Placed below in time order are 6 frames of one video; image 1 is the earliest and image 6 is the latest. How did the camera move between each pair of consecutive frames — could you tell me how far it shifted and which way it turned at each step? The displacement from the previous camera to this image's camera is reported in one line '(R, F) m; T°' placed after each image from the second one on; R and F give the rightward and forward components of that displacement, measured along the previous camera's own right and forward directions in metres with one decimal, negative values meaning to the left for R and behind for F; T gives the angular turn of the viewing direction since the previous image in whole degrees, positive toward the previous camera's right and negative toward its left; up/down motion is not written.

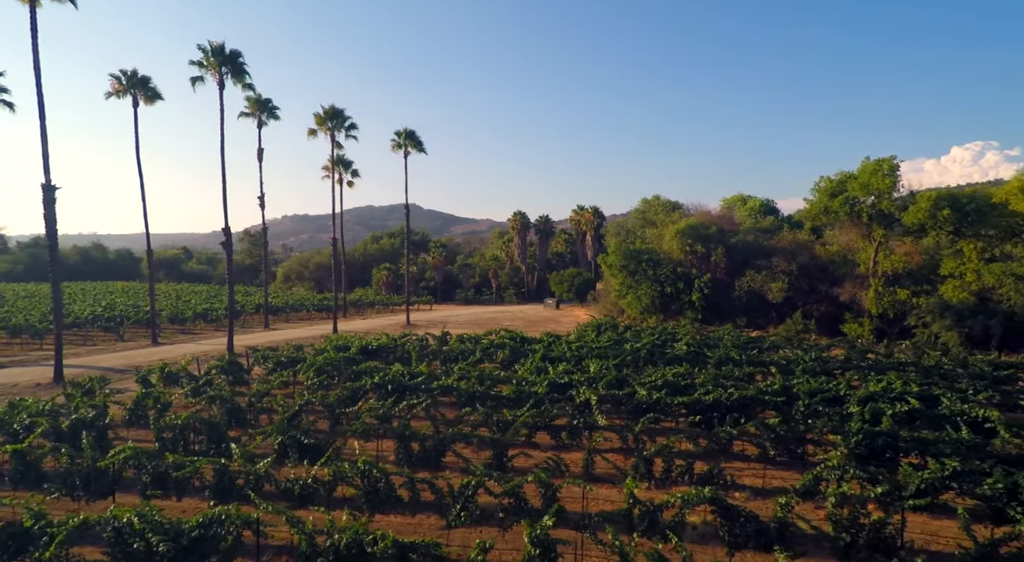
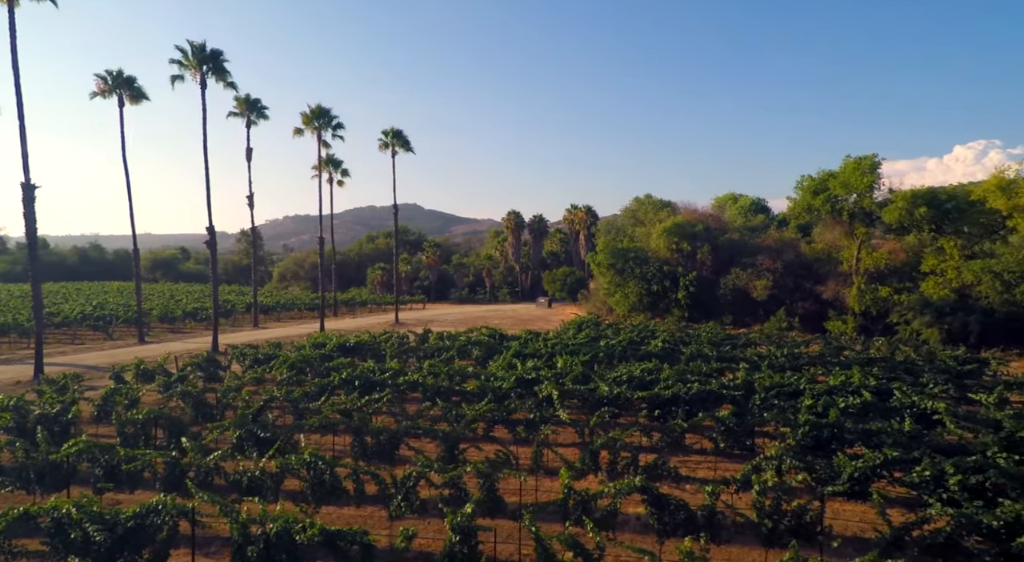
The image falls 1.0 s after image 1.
(+0.9, -0.1) m; 0°
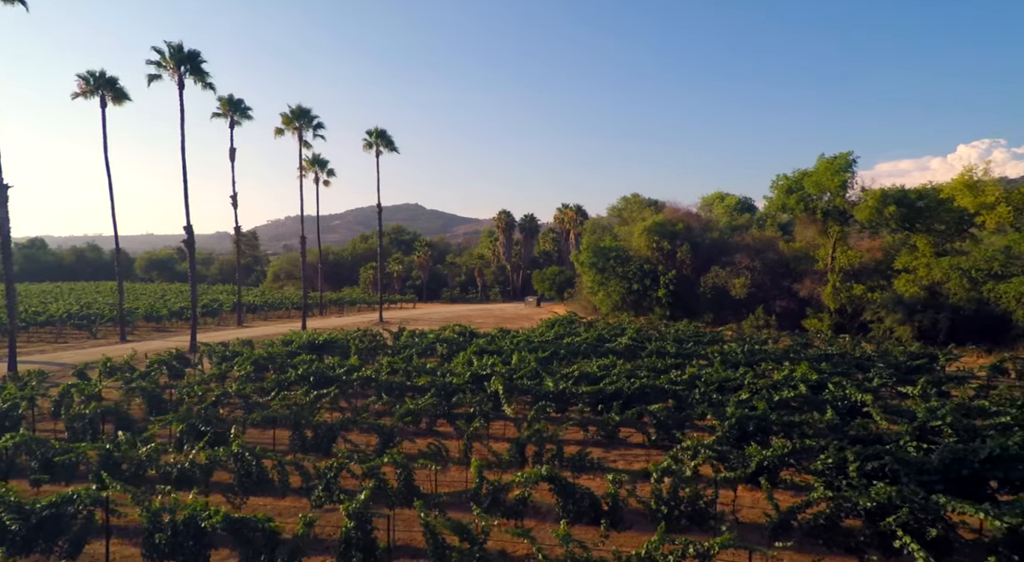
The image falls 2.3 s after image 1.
(+1.3, -0.2) m; 0°
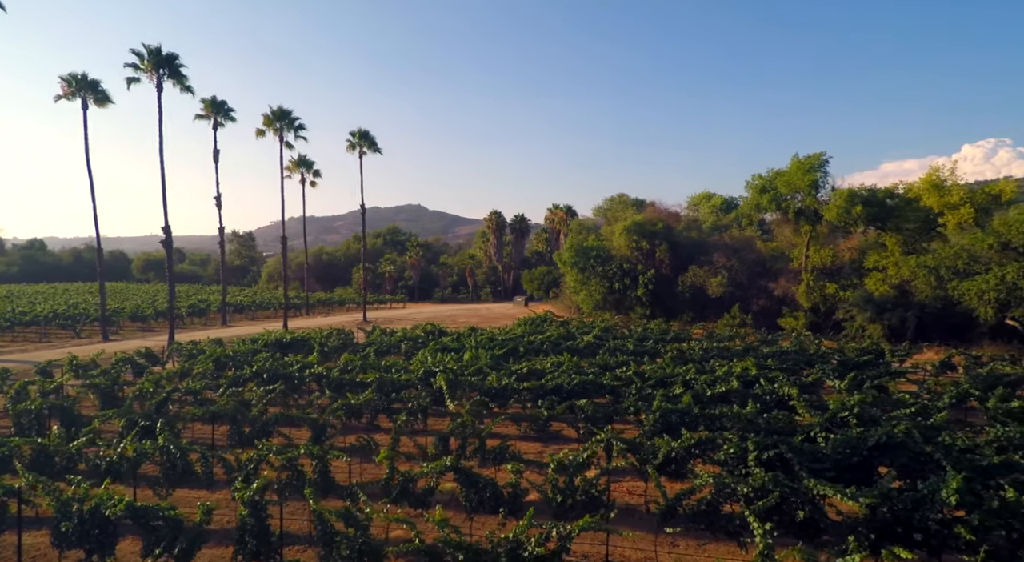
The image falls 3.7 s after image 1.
(+1.4, -0.3) m; 0°
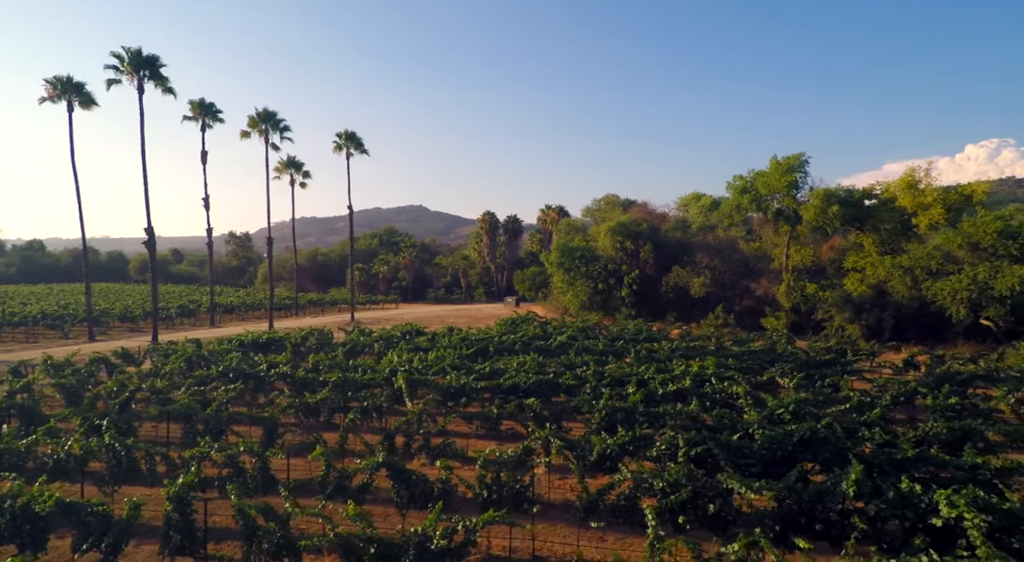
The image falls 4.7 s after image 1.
(+1.0, -0.2) m; 0°
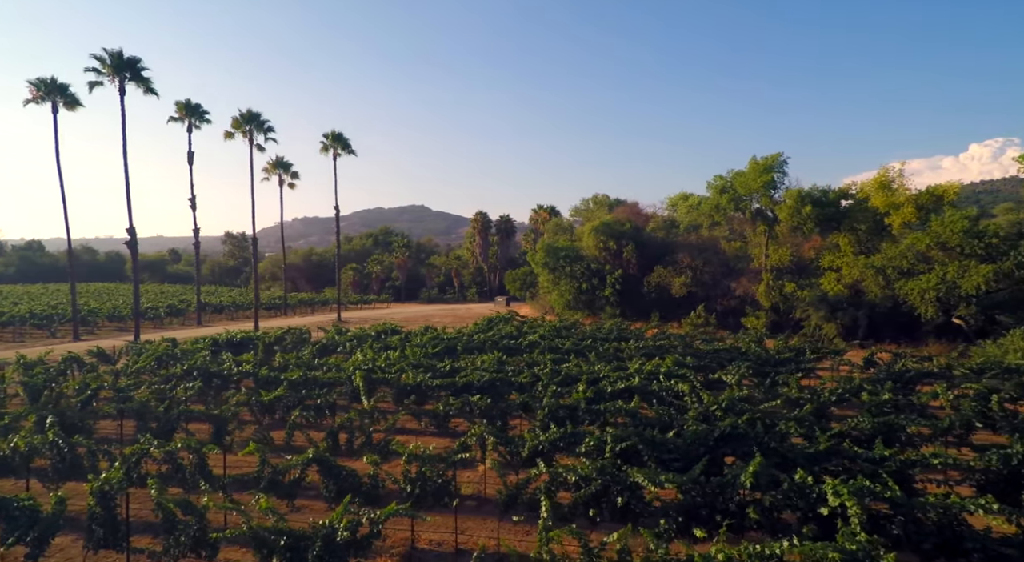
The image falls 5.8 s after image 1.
(+1.1, -0.2) m; 0°
